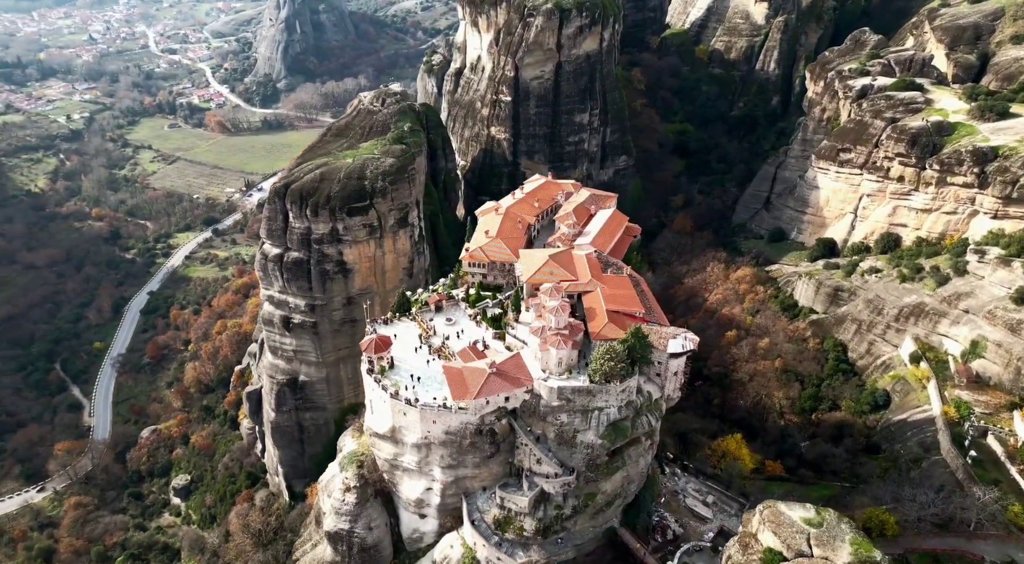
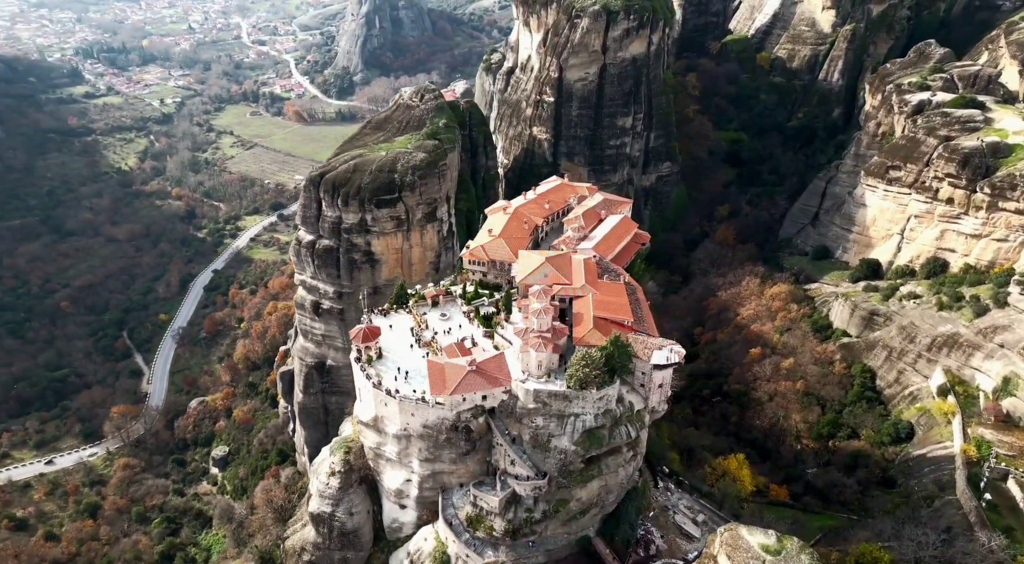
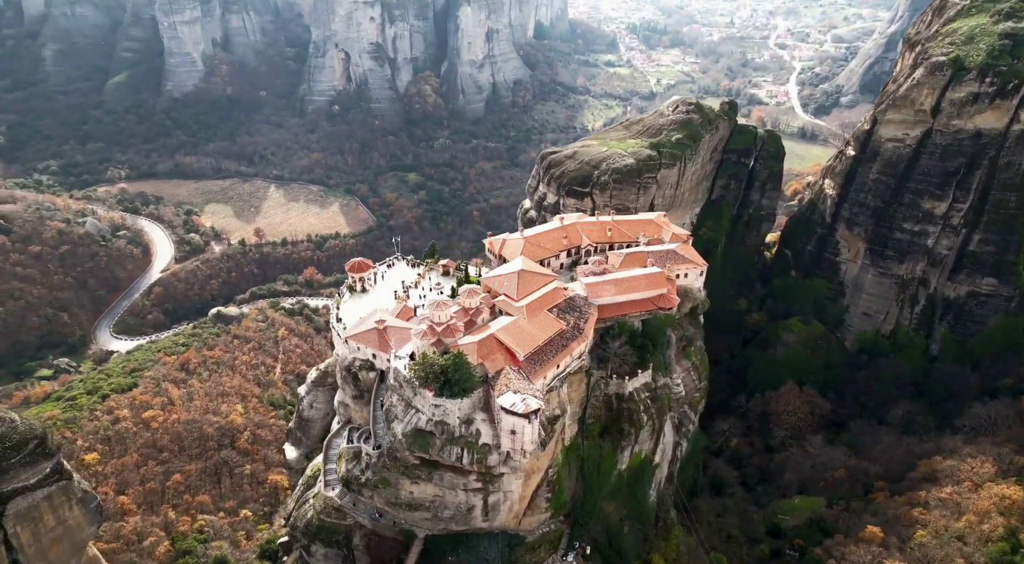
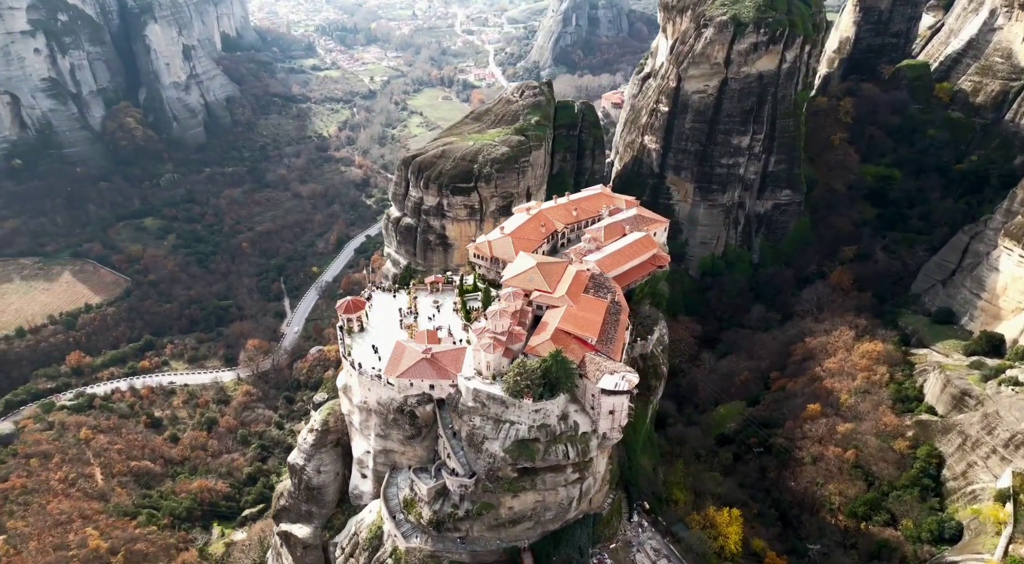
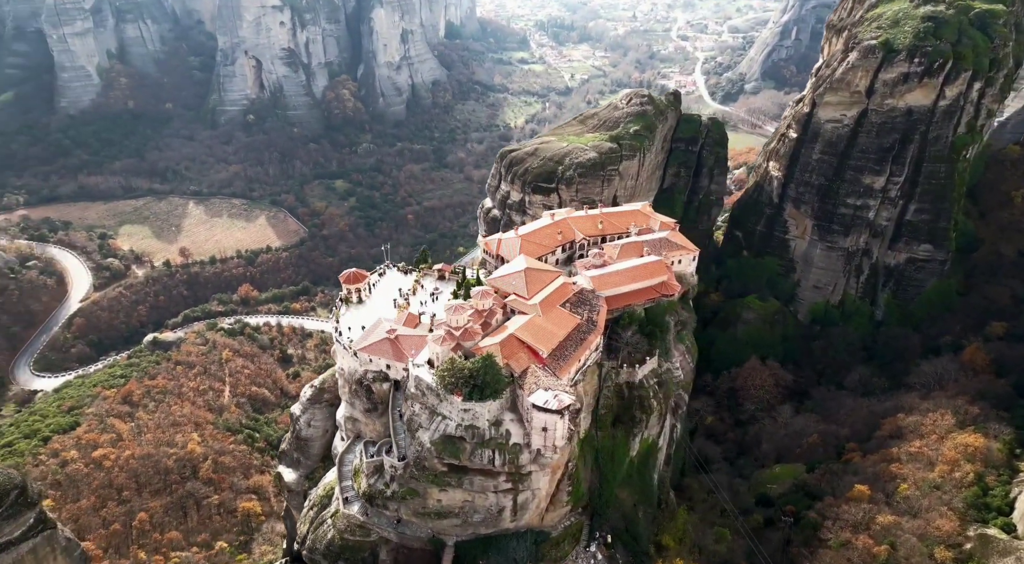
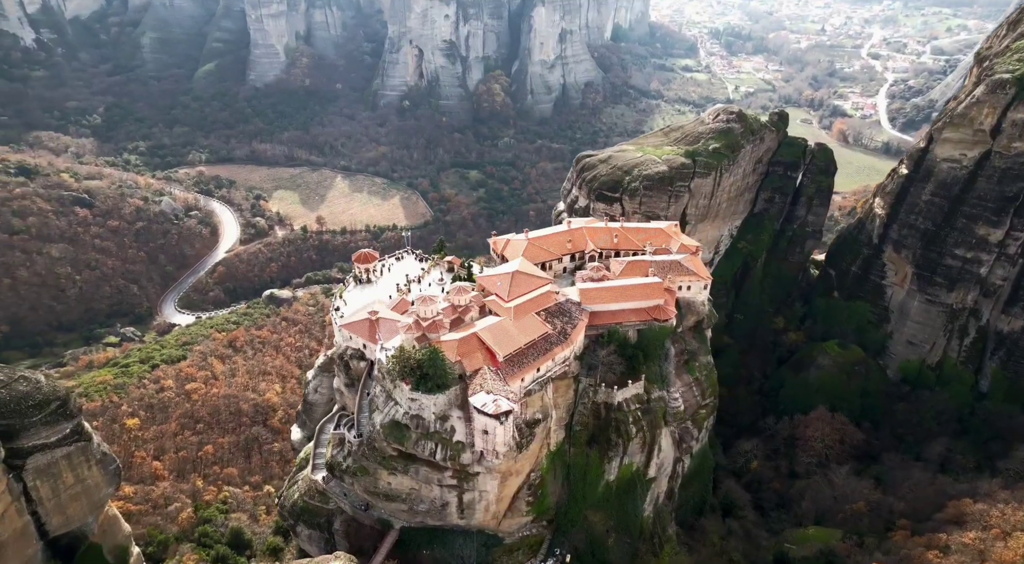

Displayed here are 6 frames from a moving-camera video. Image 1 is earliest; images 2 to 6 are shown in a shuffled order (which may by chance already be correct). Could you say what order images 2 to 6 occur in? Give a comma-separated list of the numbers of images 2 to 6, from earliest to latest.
2, 4, 5, 3, 6
